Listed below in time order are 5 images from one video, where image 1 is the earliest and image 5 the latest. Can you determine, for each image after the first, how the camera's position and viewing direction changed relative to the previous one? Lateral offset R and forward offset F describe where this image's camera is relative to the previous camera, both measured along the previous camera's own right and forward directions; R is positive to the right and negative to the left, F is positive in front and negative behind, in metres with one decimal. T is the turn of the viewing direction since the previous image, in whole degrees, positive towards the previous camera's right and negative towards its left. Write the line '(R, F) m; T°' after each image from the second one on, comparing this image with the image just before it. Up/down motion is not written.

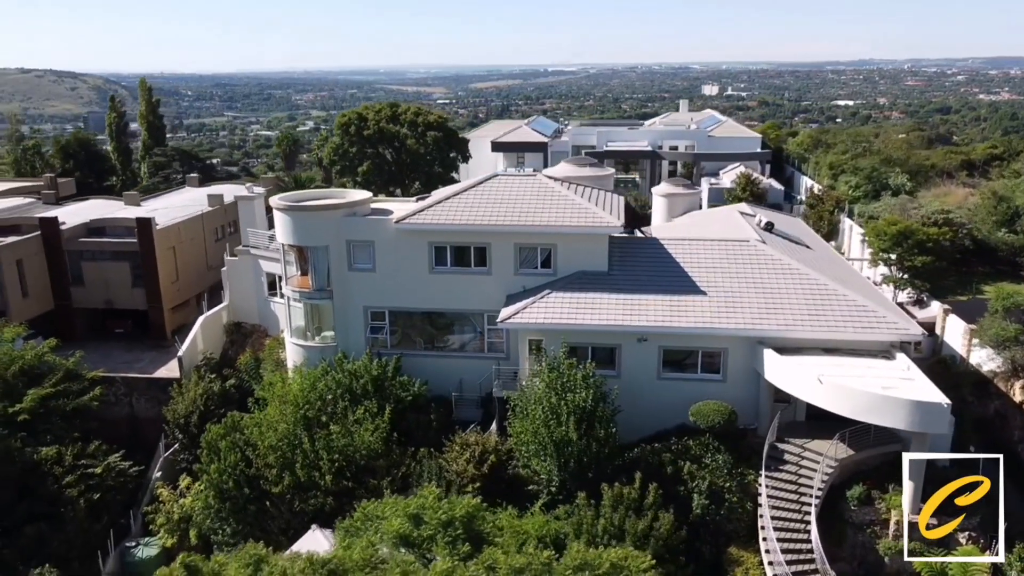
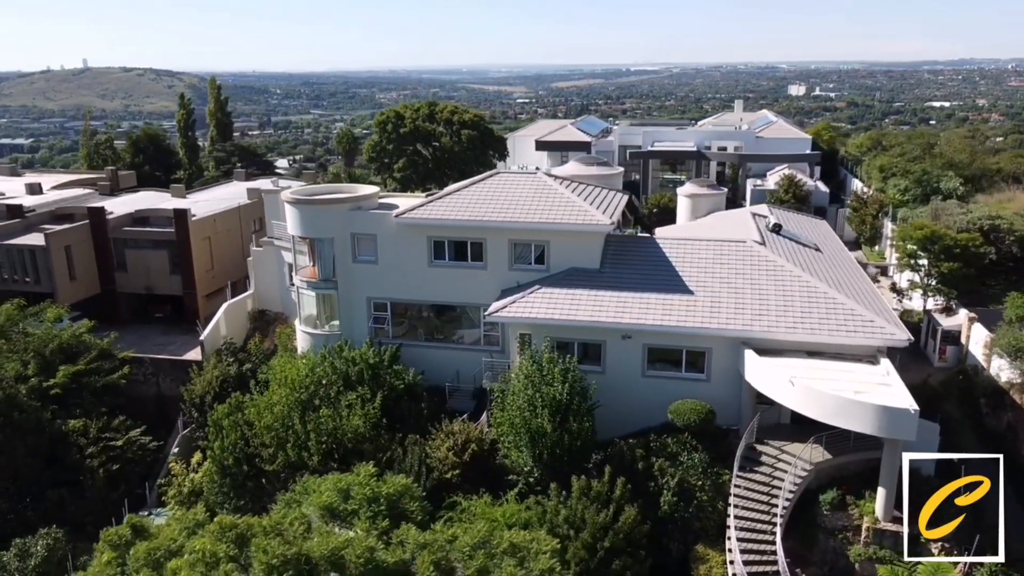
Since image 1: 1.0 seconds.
(+2.5, -0.4) m; -5°
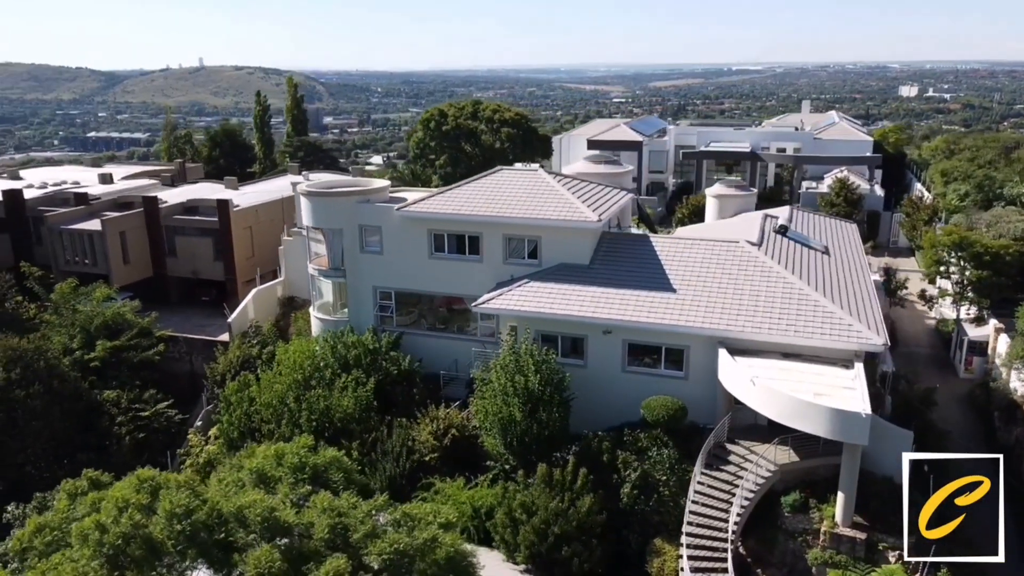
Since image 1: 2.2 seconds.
(+3.0, -0.6) m; -6°
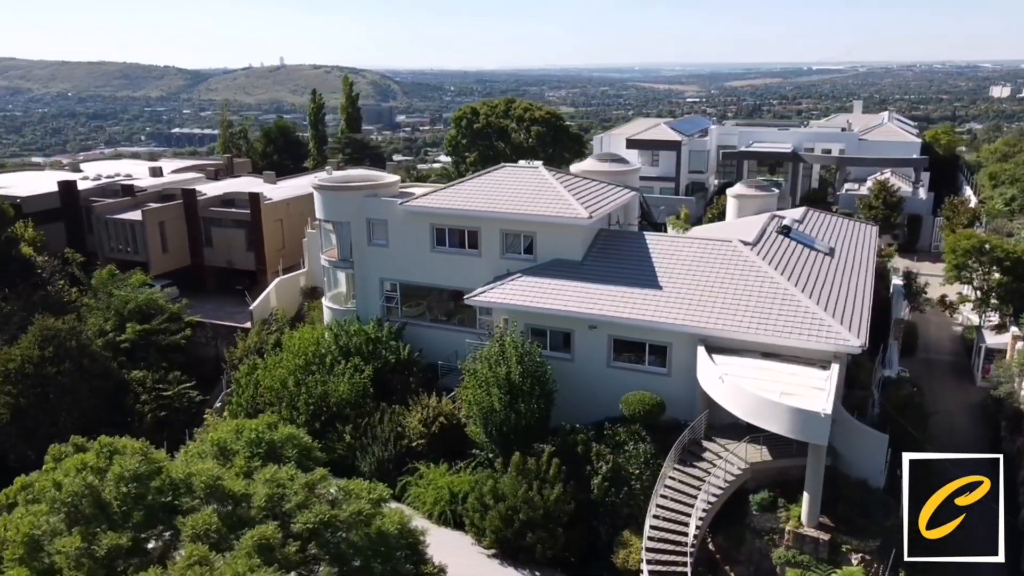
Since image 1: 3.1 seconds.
(+2.3, -0.5) m; -5°
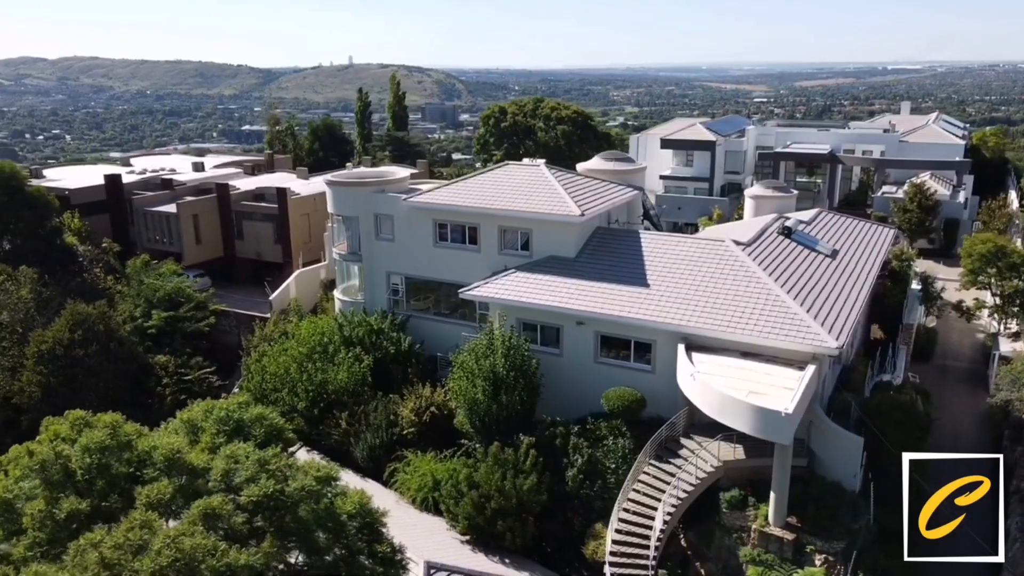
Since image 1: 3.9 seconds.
(+2.1, -0.5) m; -4°
